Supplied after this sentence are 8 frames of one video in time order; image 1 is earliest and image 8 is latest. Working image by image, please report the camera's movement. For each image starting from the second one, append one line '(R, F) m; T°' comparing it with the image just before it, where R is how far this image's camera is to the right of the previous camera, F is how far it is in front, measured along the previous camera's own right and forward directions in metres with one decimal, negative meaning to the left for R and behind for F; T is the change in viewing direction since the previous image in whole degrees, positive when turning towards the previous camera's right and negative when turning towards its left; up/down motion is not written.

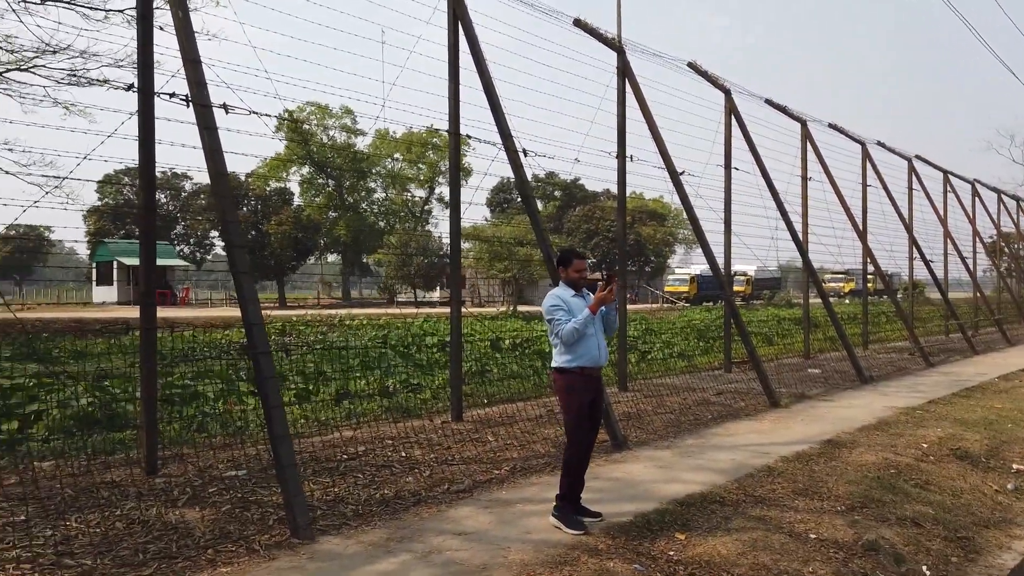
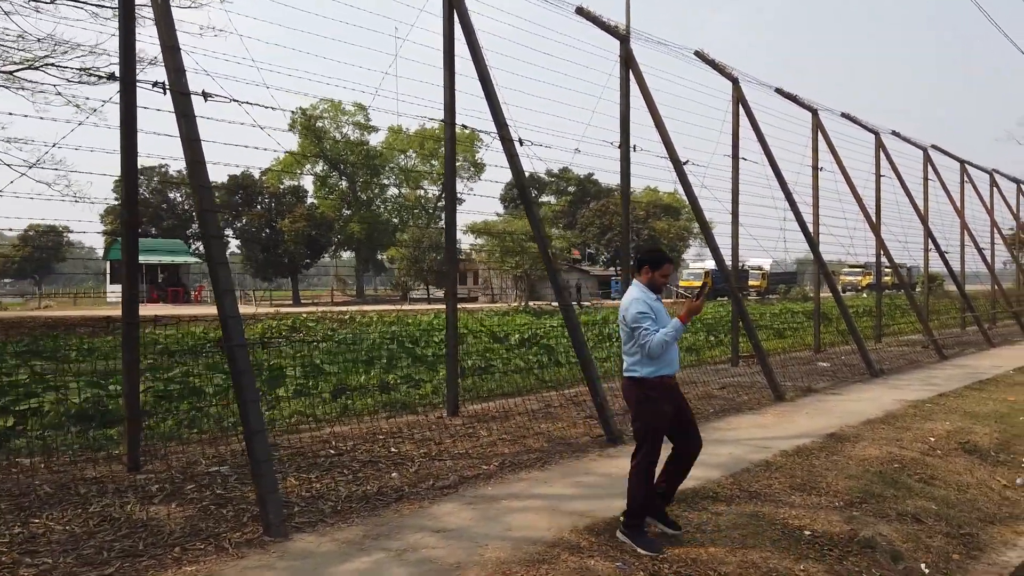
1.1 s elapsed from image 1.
(+0.2, +0.1) m; -1°
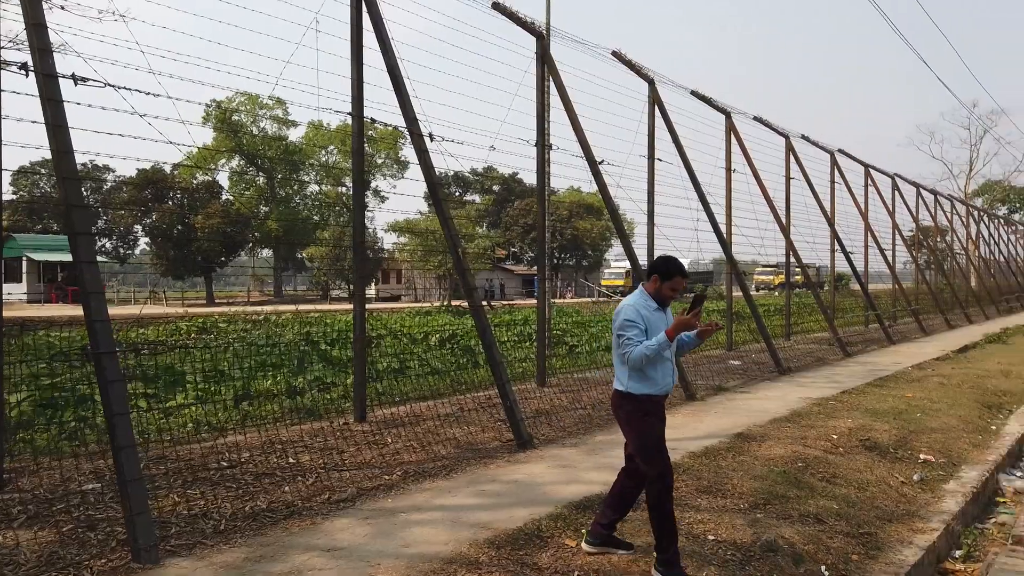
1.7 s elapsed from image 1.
(+0.1, +0.2) m; +6°
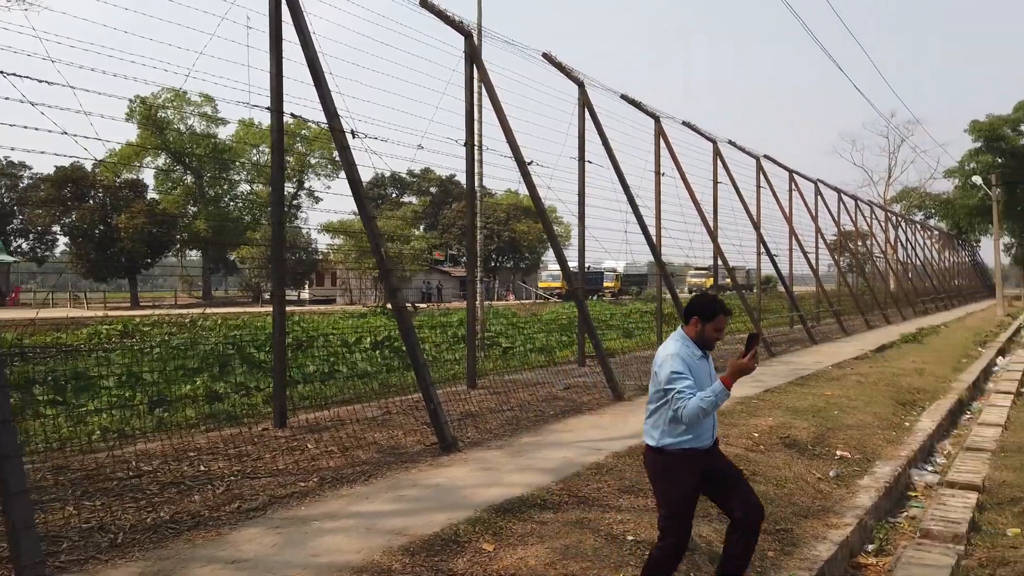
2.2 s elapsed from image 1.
(+0.1, +0.1) m; +5°
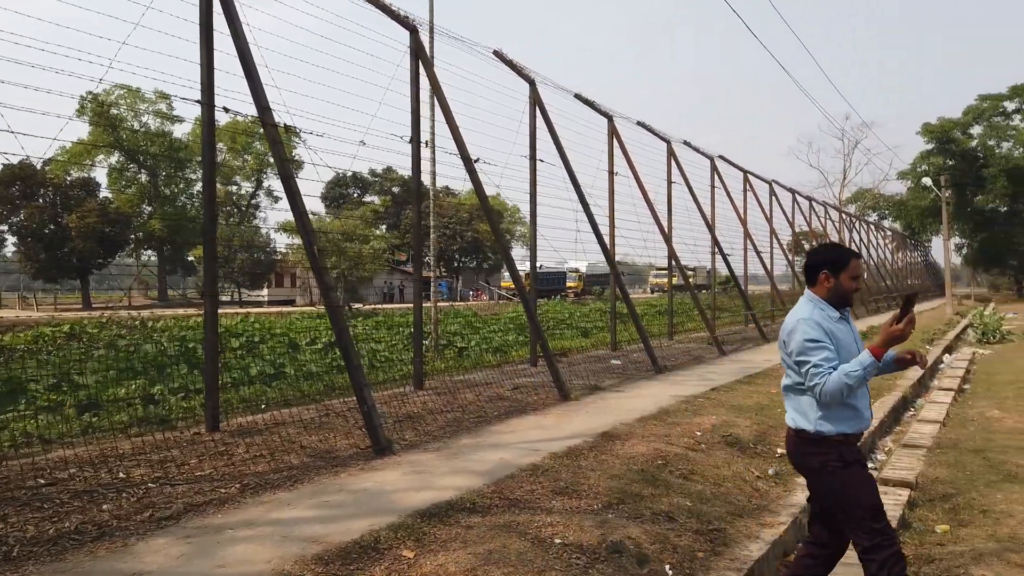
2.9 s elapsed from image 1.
(+0.2, +0.1) m; +3°
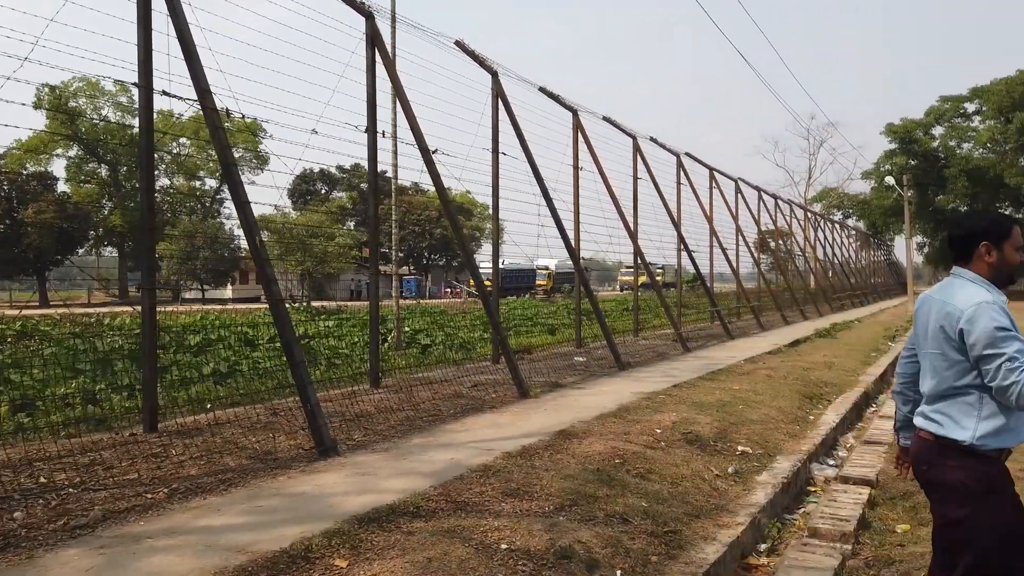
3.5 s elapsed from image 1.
(+0.1, +0.2) m; +2°
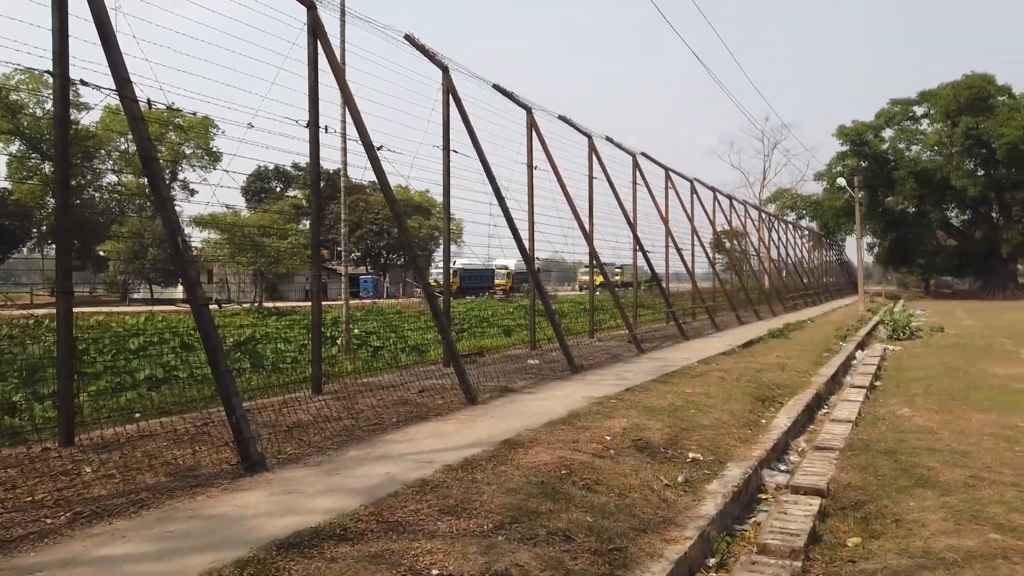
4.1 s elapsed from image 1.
(+0.1, +0.3) m; +3°
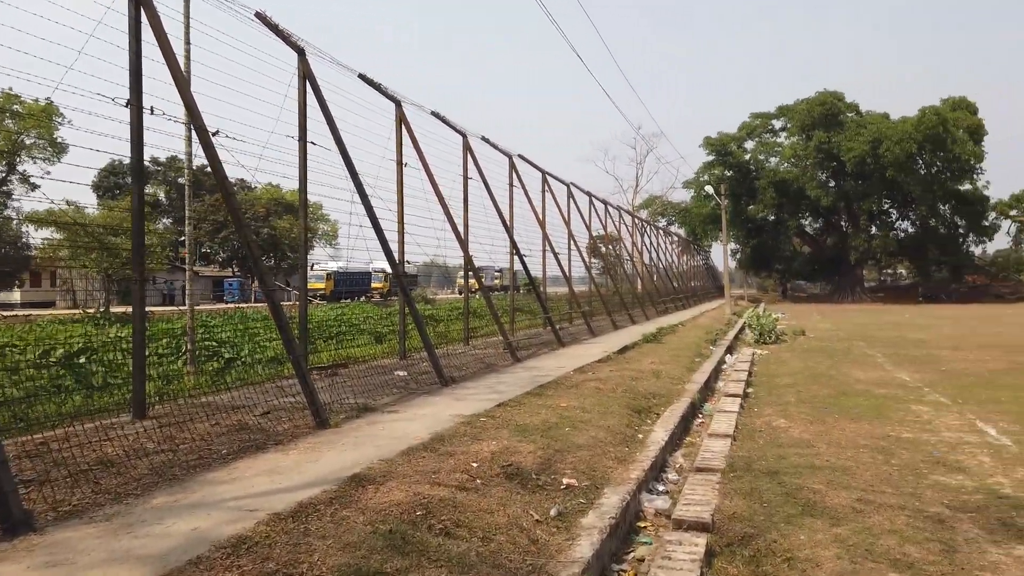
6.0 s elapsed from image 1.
(+0.2, +0.7) m; +9°
